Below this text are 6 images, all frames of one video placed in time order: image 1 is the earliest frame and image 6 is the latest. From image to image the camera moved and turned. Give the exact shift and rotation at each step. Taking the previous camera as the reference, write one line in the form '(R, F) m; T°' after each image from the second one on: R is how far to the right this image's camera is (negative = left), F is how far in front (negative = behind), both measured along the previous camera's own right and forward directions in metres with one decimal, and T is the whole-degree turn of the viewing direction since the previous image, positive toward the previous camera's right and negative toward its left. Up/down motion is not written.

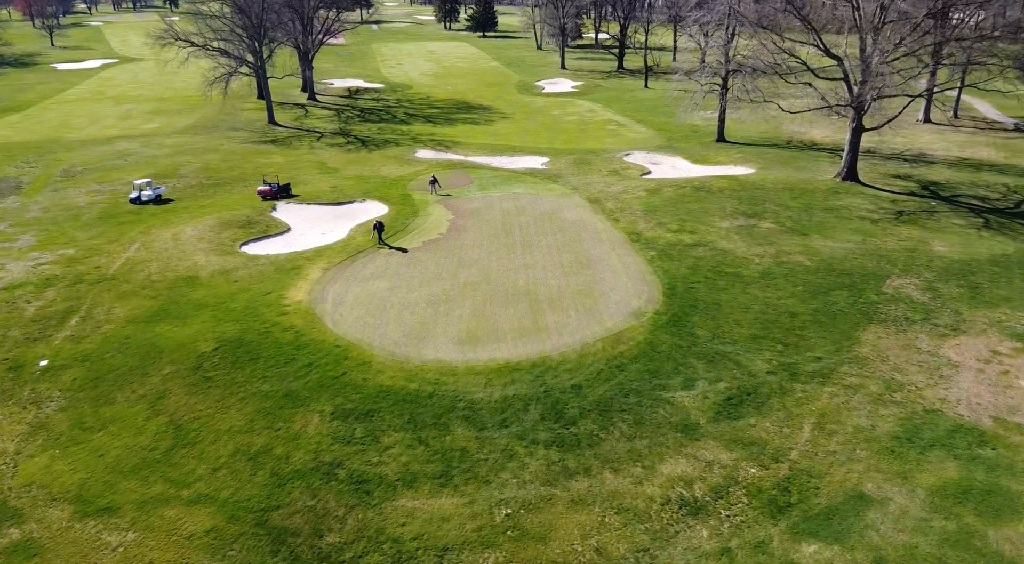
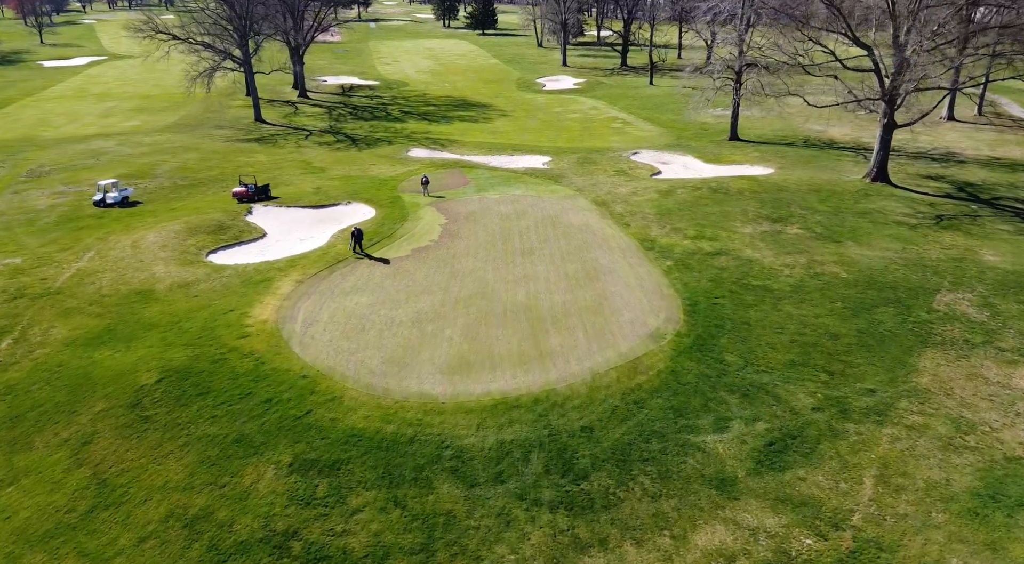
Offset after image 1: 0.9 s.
(+0.1, +3.5) m; 0°
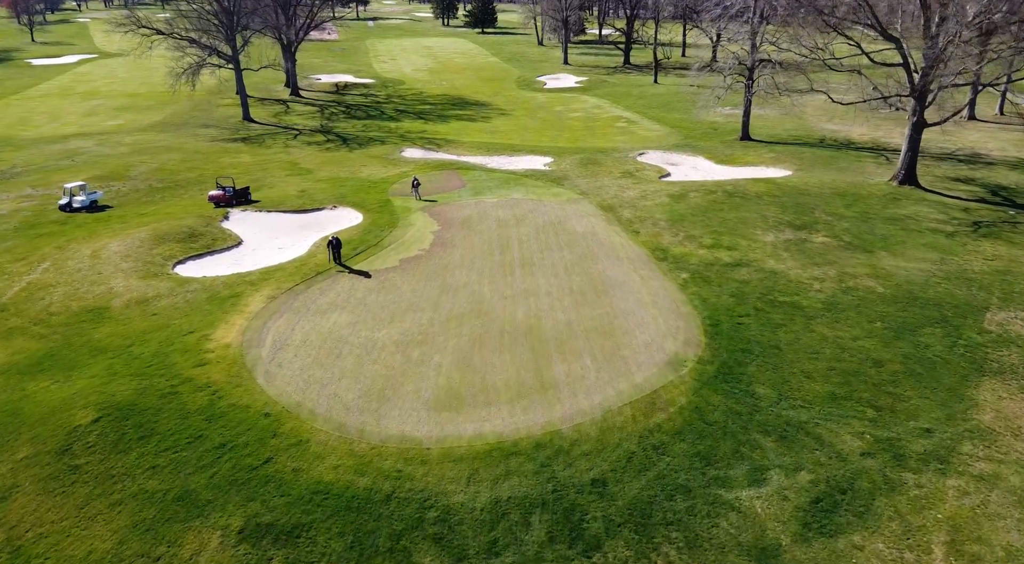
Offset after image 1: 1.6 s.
(+0.1, +2.8) m; 0°
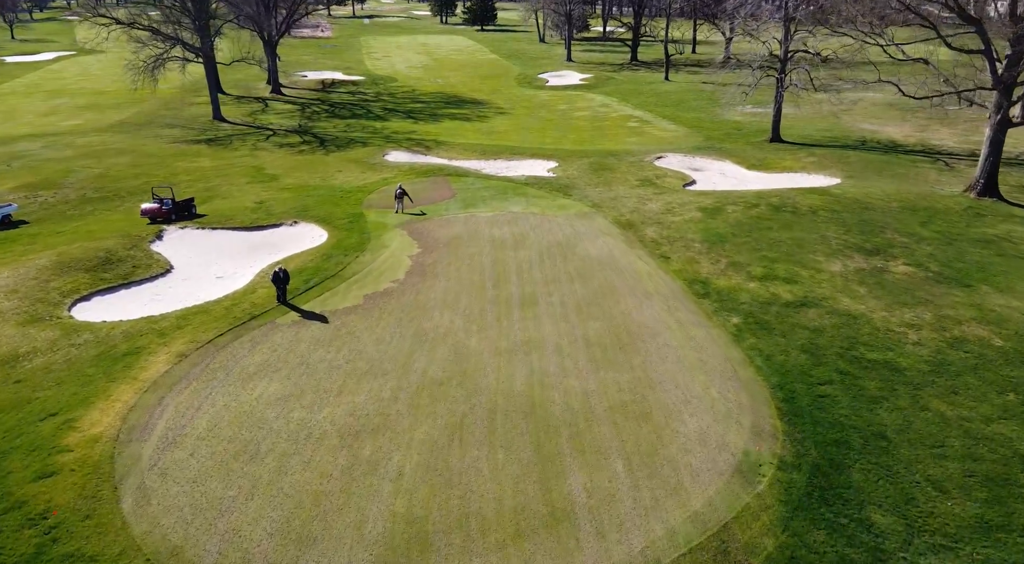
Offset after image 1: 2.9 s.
(+0.1, +6.1) m; 0°
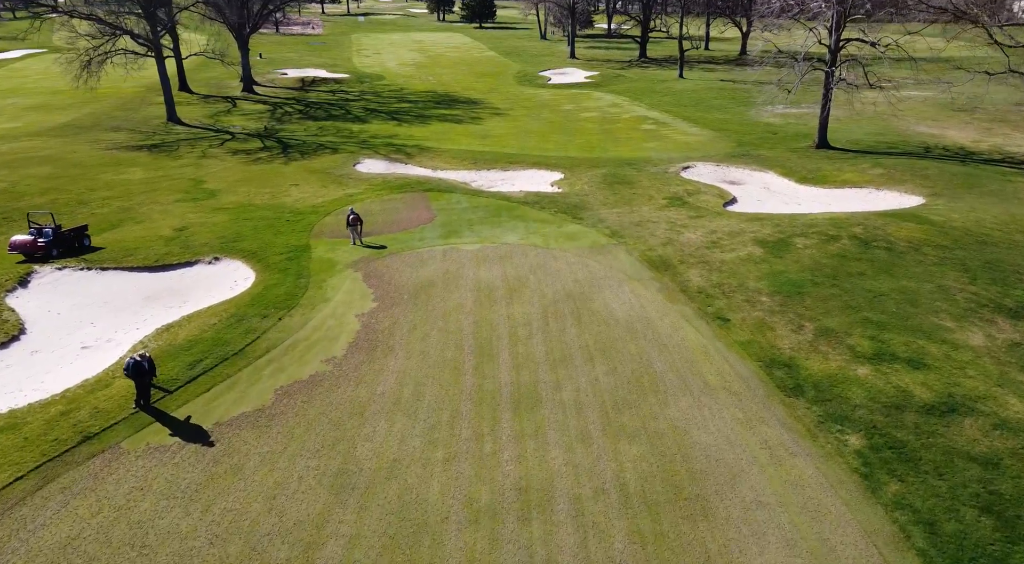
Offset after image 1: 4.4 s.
(+0.2, +7.1) m; 0°
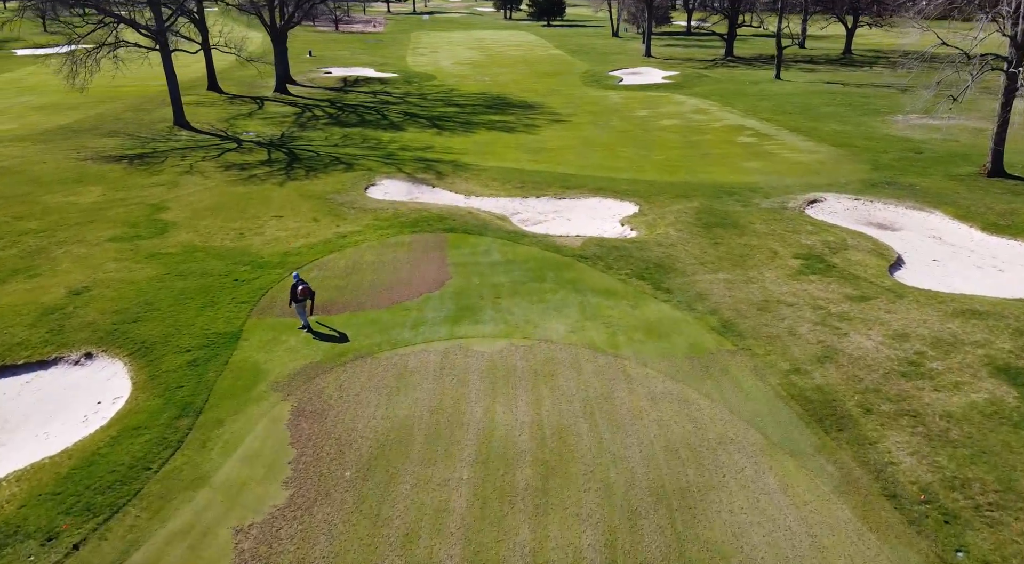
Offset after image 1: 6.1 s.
(+0.3, +8.6) m; -5°
